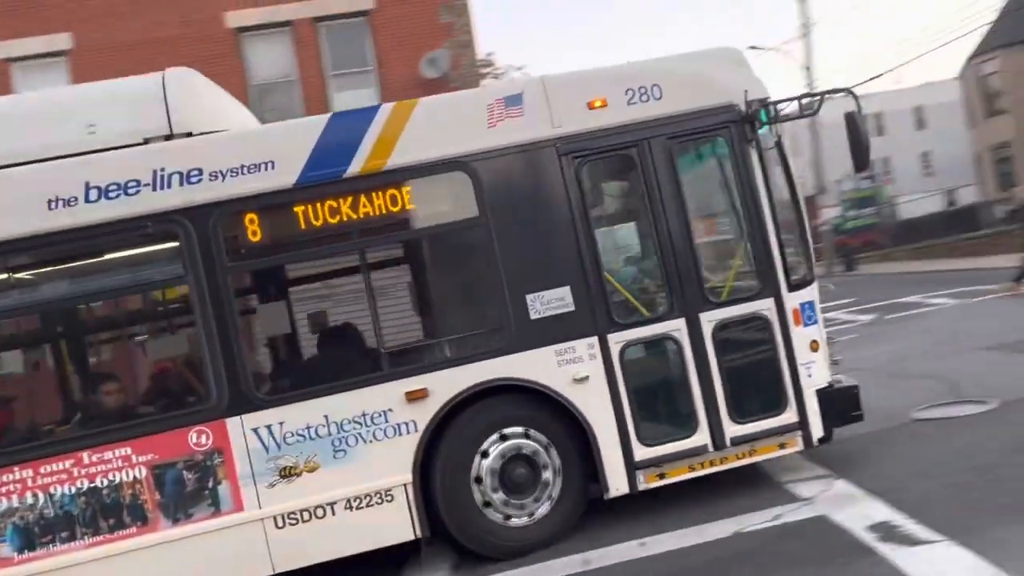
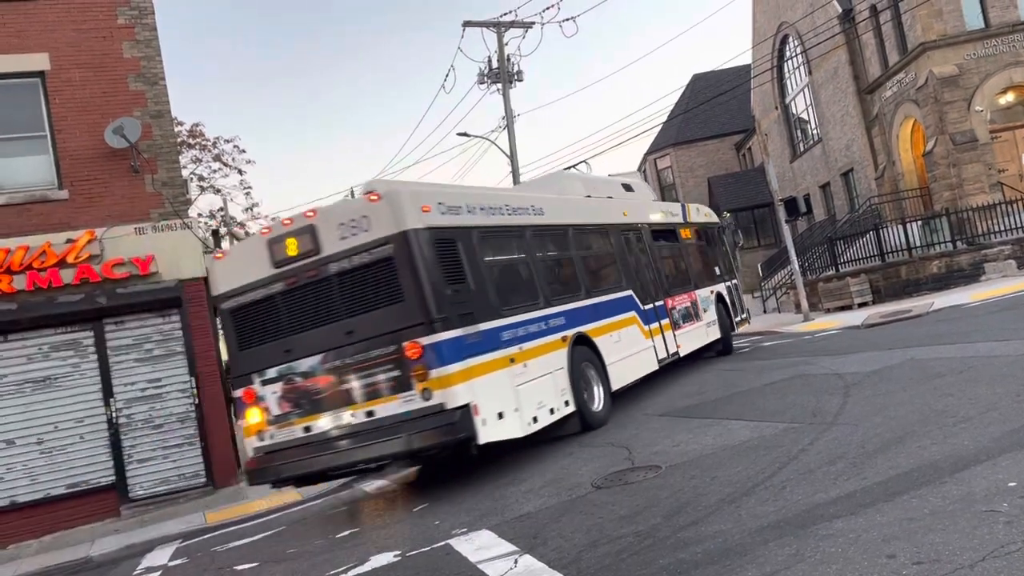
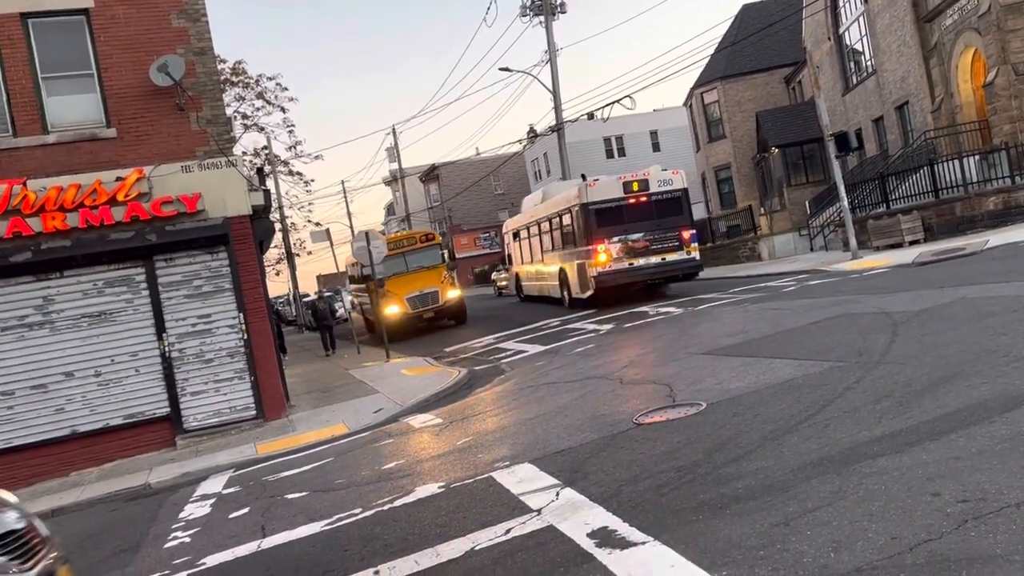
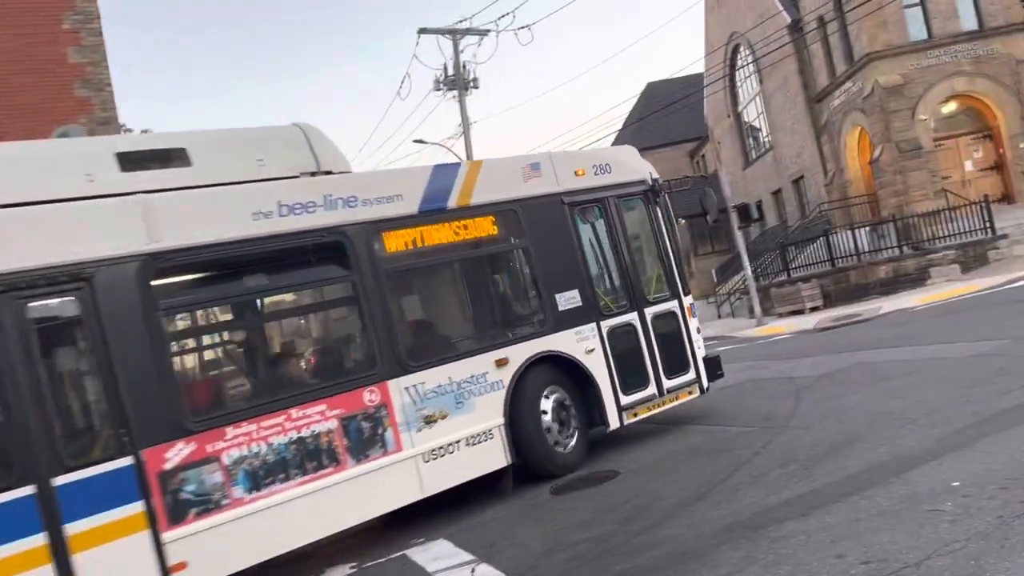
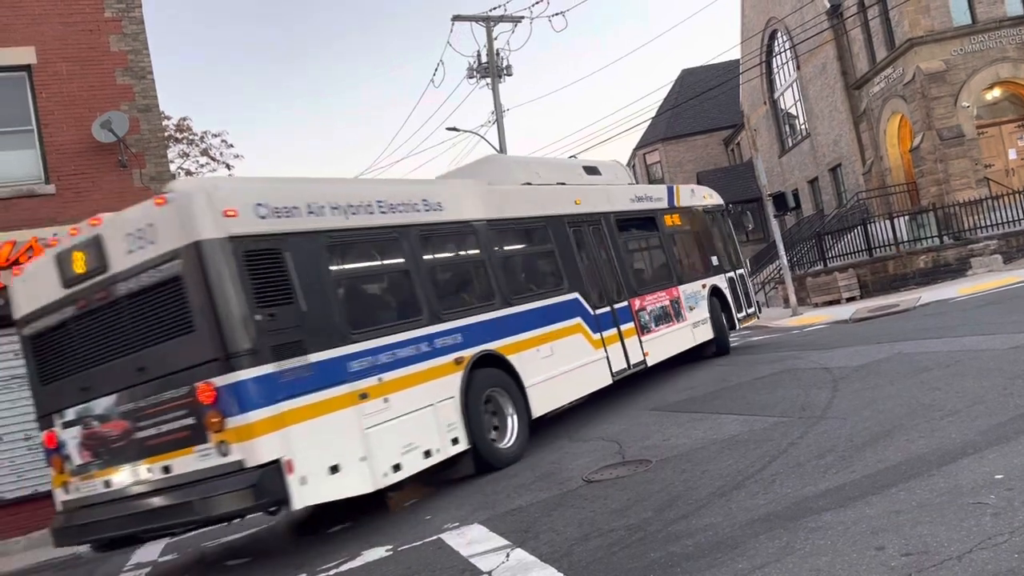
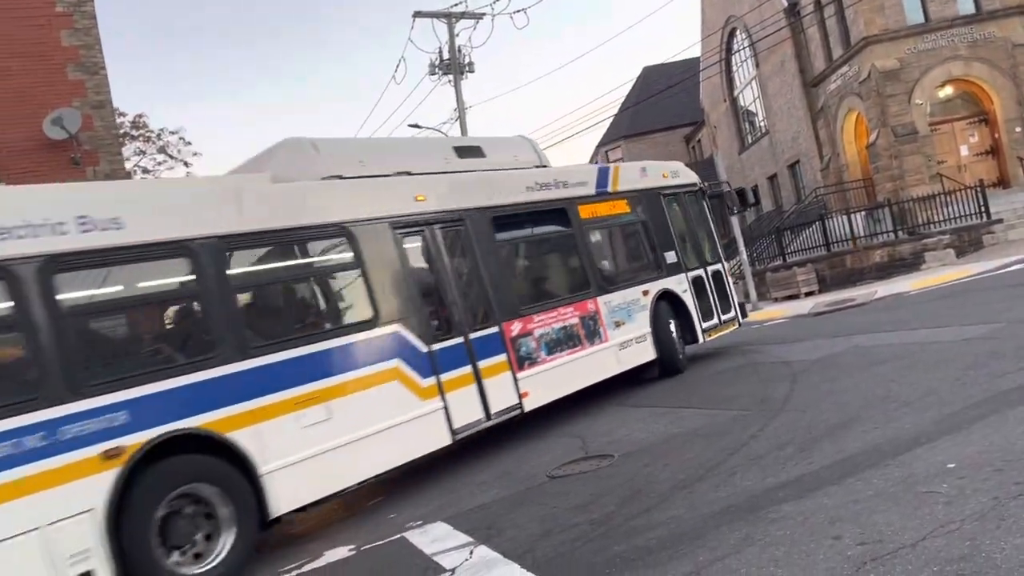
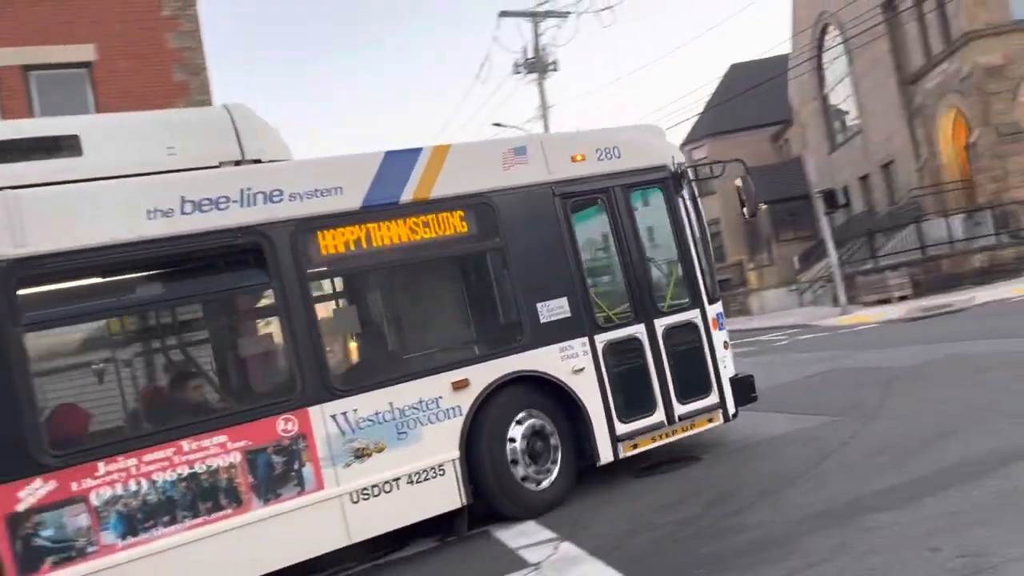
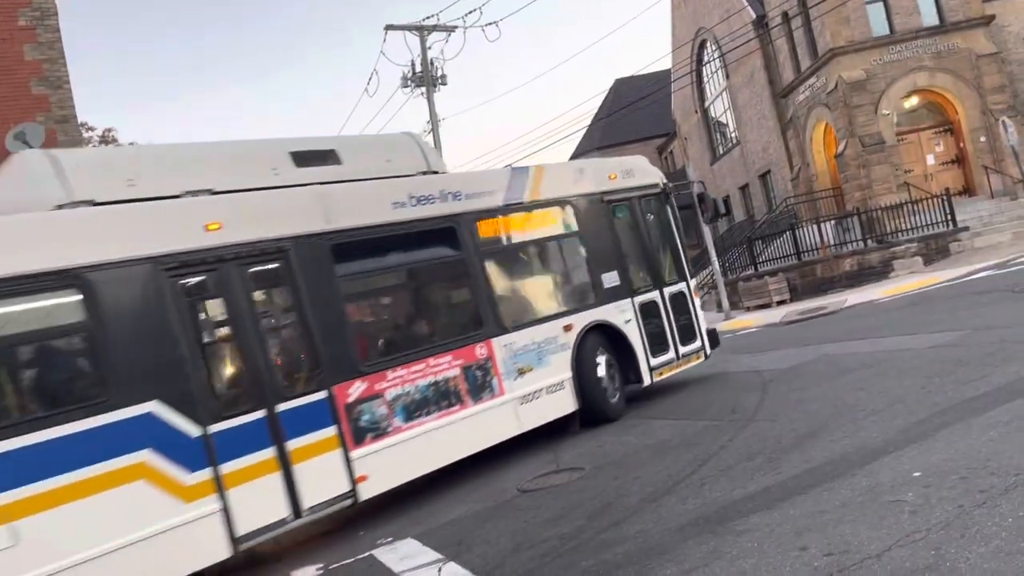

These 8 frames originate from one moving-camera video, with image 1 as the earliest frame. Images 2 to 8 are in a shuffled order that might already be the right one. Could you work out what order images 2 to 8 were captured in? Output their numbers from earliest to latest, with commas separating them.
7, 4, 8, 6, 5, 2, 3
